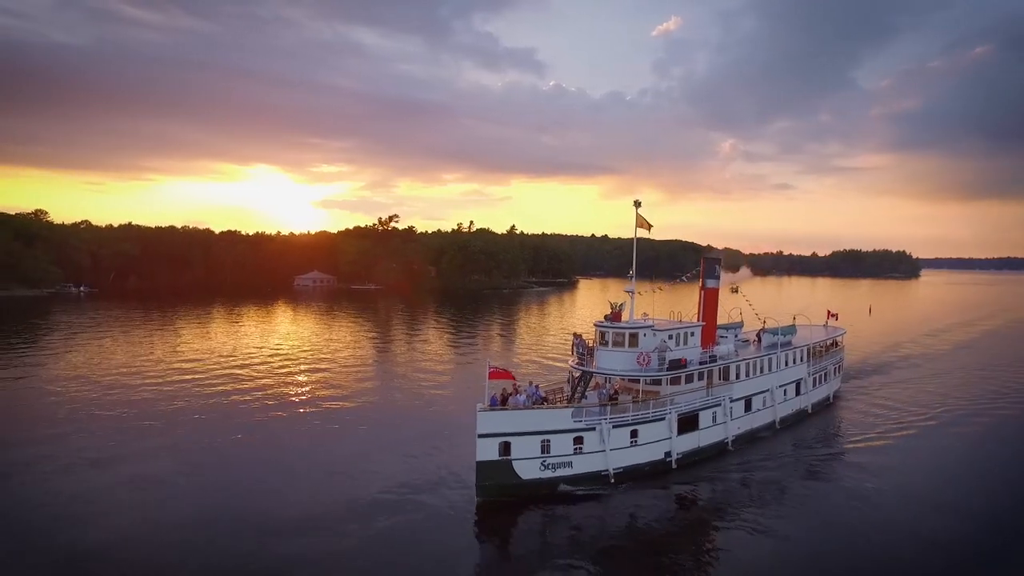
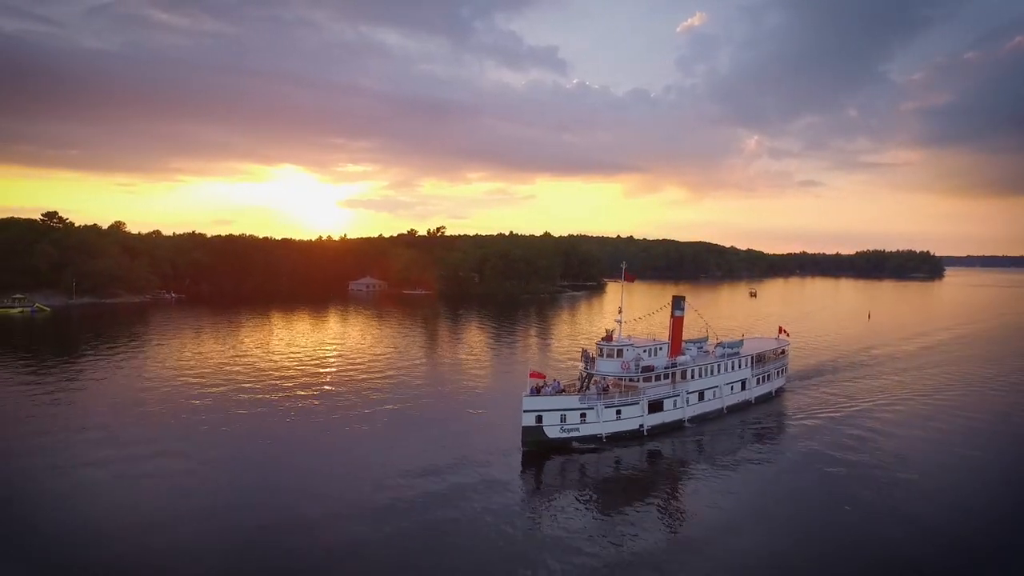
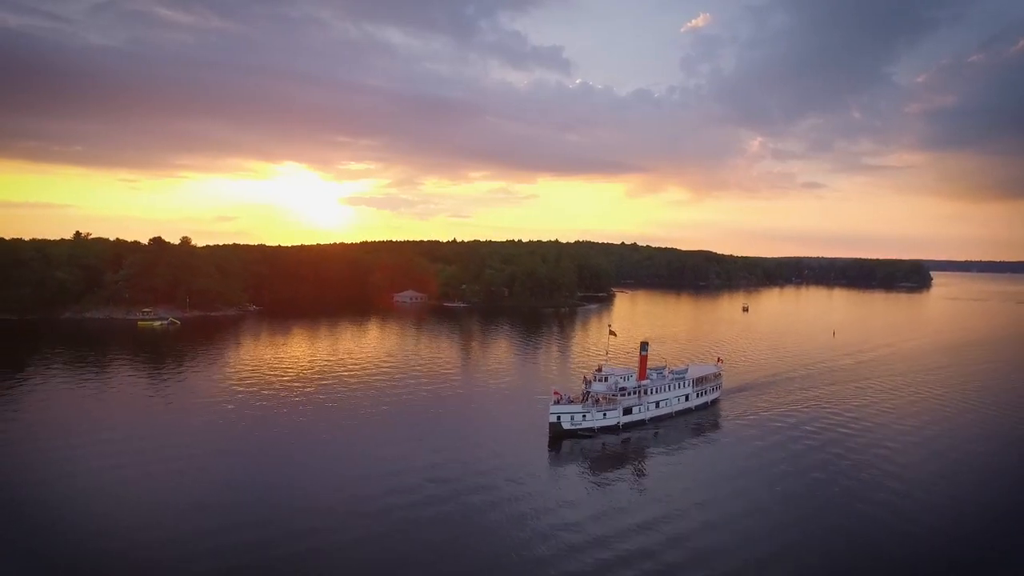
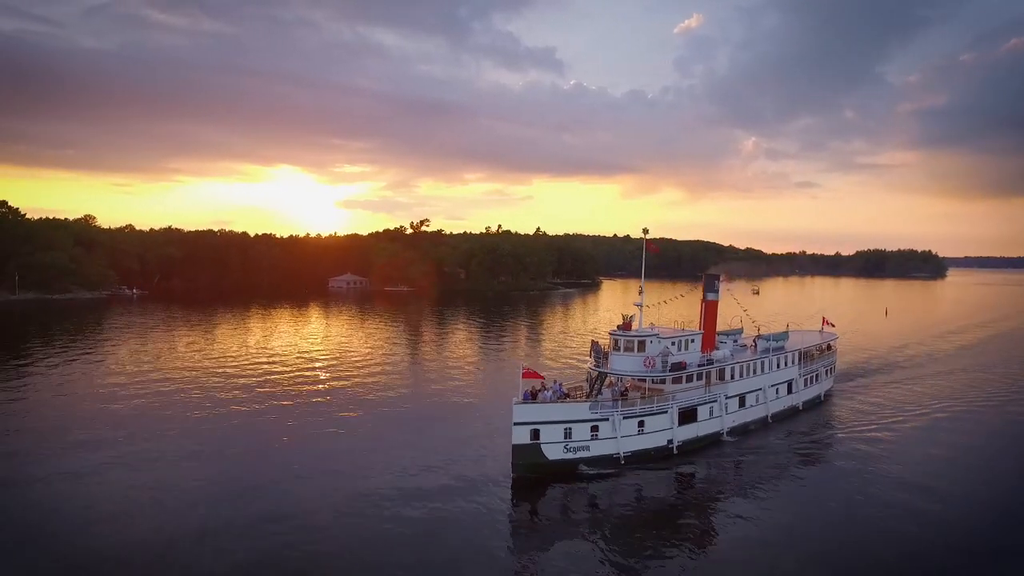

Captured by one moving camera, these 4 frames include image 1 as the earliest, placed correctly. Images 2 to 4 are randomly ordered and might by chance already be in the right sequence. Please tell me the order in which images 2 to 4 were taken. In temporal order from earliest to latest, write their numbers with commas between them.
4, 2, 3
